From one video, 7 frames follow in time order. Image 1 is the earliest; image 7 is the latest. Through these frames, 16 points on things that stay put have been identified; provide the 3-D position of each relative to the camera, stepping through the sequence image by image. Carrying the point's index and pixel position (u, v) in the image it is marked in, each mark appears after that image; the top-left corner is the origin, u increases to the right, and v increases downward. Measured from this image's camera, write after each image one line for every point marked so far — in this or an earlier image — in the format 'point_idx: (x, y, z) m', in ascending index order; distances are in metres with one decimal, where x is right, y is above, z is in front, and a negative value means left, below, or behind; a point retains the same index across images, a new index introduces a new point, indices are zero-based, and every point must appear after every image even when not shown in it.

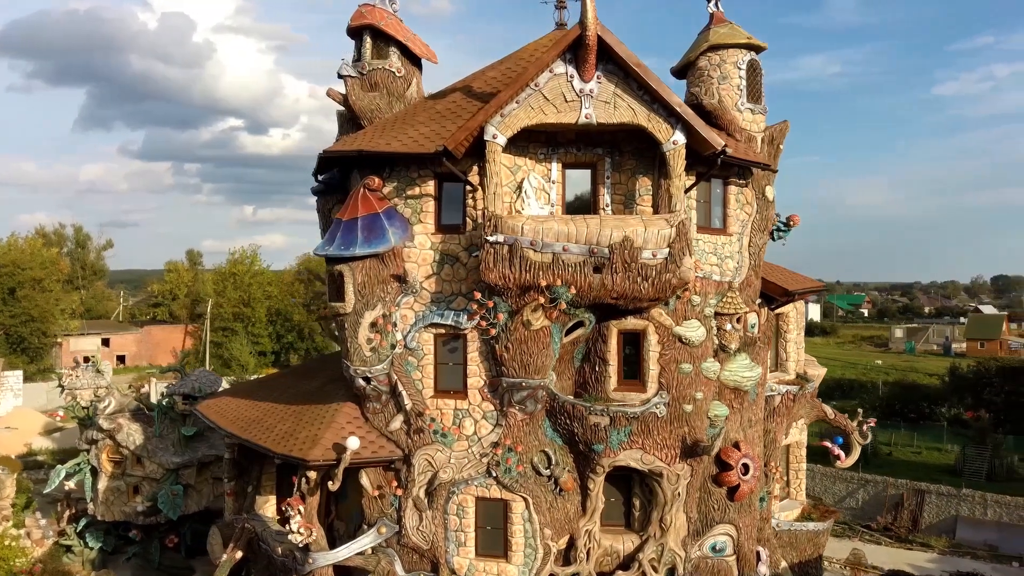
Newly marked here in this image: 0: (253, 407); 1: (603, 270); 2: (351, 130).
0: (-6.7, -2.9, +16.3) m
1: (+1.6, +0.3, +11.2) m
2: (-4.1, +4.0, +16.7) m
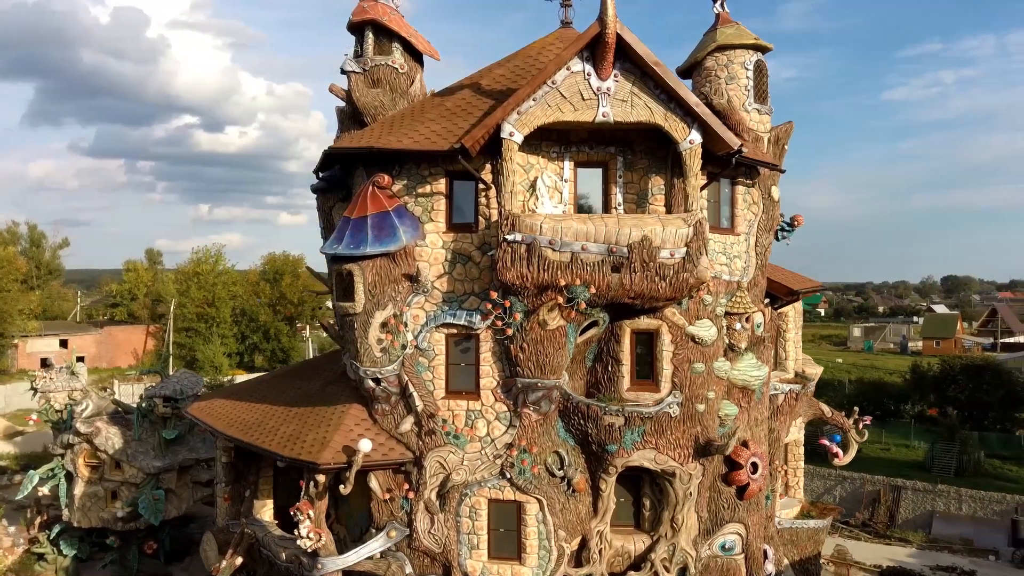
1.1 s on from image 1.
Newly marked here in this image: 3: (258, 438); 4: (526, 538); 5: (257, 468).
0: (-6.6, -2.9, +15.9) m
1: (+1.9, +0.3, +11.1) m
2: (-4.0, +4.0, +16.5) m
3: (-5.4, -3.1, +13.6) m
4: (+0.3, -4.6, +12.2) m
5: (-6.2, -4.3, +15.8) m
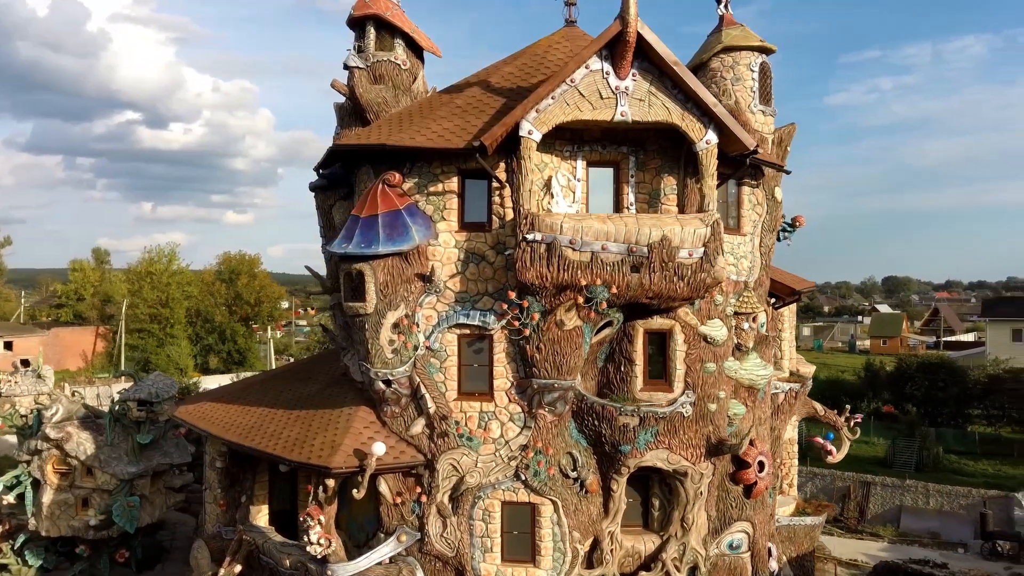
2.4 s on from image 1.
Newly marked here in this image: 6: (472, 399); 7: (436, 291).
0: (-6.4, -2.9, +15.5) m
1: (+2.2, +0.3, +11.0) m
2: (-3.9, +4.0, +16.1) m
3: (-5.2, -3.1, +13.3) m
4: (+0.5, -4.6, +12.1) m
5: (-6.1, -4.3, +15.4) m
6: (-0.7, -2.1, +12.3) m
7: (-1.4, -0.1, +12.2) m
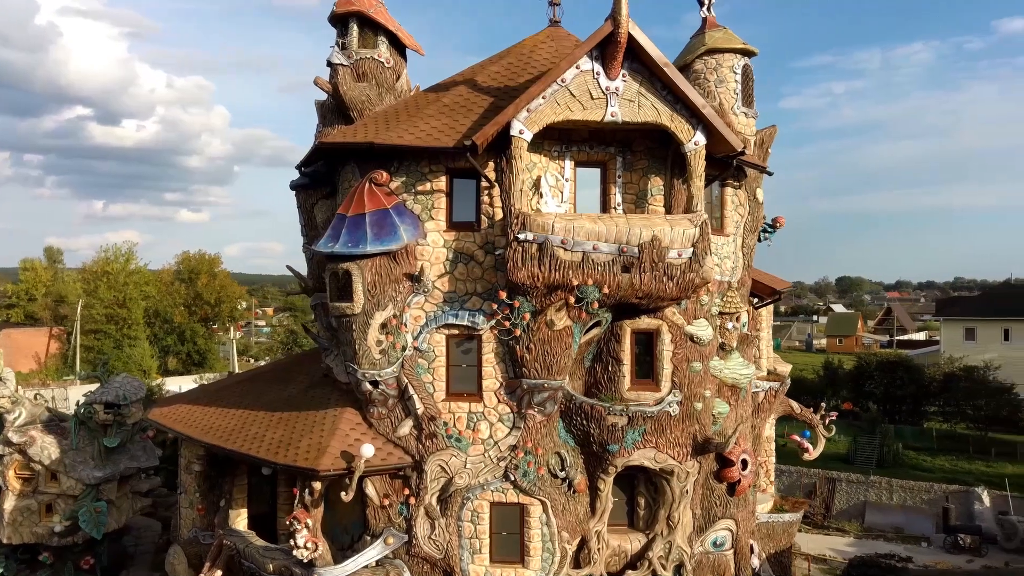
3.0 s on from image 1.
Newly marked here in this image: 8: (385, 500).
0: (-6.8, -2.9, +15.2) m
1: (+2.0, +0.3, +11.1) m
2: (-4.3, +4.0, +15.9) m
3: (-5.5, -3.0, +13.0) m
4: (+0.3, -4.6, +12.1) m
5: (-6.4, -4.2, +15.1) m
6: (-1.0, -2.1, +12.2) m
7: (-1.6, -0.1, +12.1) m
8: (-2.4, -4.0, +12.3) m
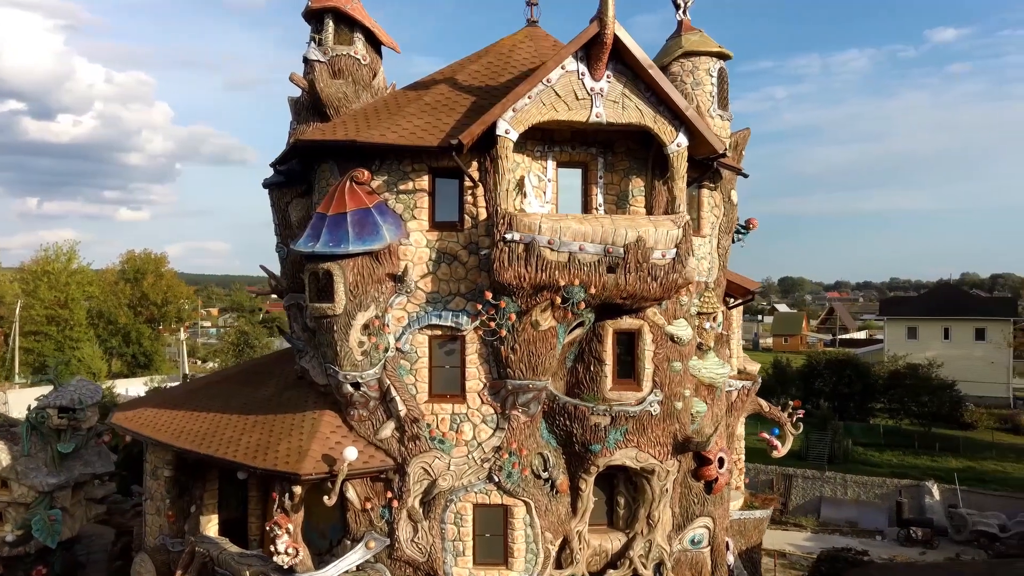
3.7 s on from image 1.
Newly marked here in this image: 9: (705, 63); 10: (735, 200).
0: (-7.3, -2.9, +14.7) m
1: (+1.8, +0.3, +11.1) m
2: (-4.8, +4.0, +15.6) m
3: (-5.8, -3.1, +12.6) m
4: (0.0, -4.7, +12.1) m
5: (-6.9, -4.3, +14.6) m
6: (-1.3, -2.1, +12.1) m
7: (-1.9, -0.1, +12.0) m
8: (-2.7, -4.0, +12.1) m
9: (+4.5, +5.2, +15.3) m
10: (+5.4, +2.1, +15.9) m
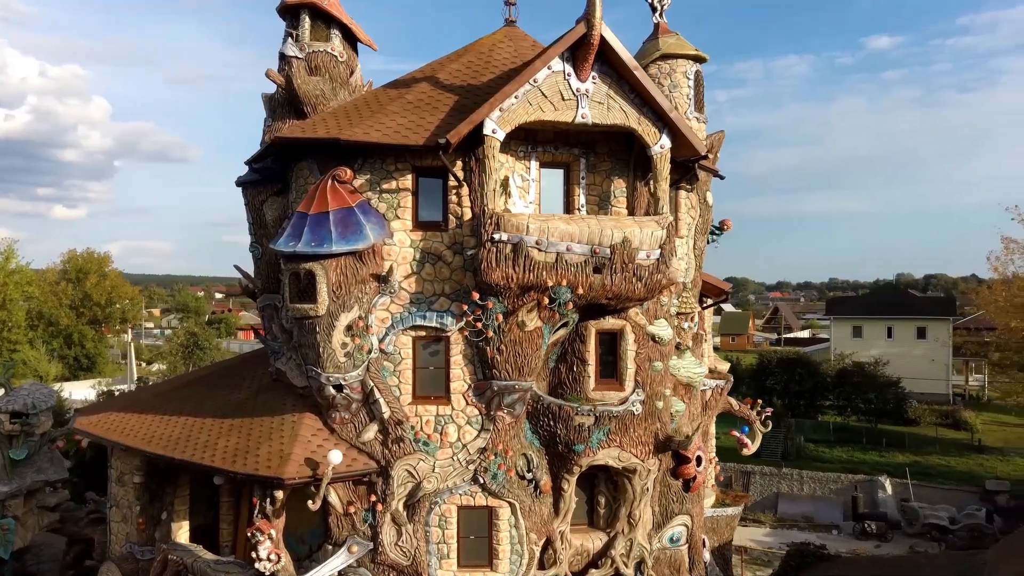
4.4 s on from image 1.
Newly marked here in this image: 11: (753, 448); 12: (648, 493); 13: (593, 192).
0: (-7.7, -2.9, +14.2) m
1: (+1.6, +0.3, +11.2) m
2: (-5.3, +4.0, +15.3) m
3: (-6.1, -3.1, +12.2) m
4: (-0.3, -4.7, +12.0) m
5: (-7.3, -4.3, +14.2) m
6: (-1.5, -2.1, +12.0) m
7: (-2.2, -0.1, +11.8) m
8: (-2.9, -4.0, +11.9) m
9: (+4.0, +5.2, +15.6) m
10: (+4.9, +2.1, +16.1) m
11: (+7.3, -4.9, +19.9) m
12: (+2.8, -4.3, +13.6) m
13: (+1.6, +1.9, +13.2) m
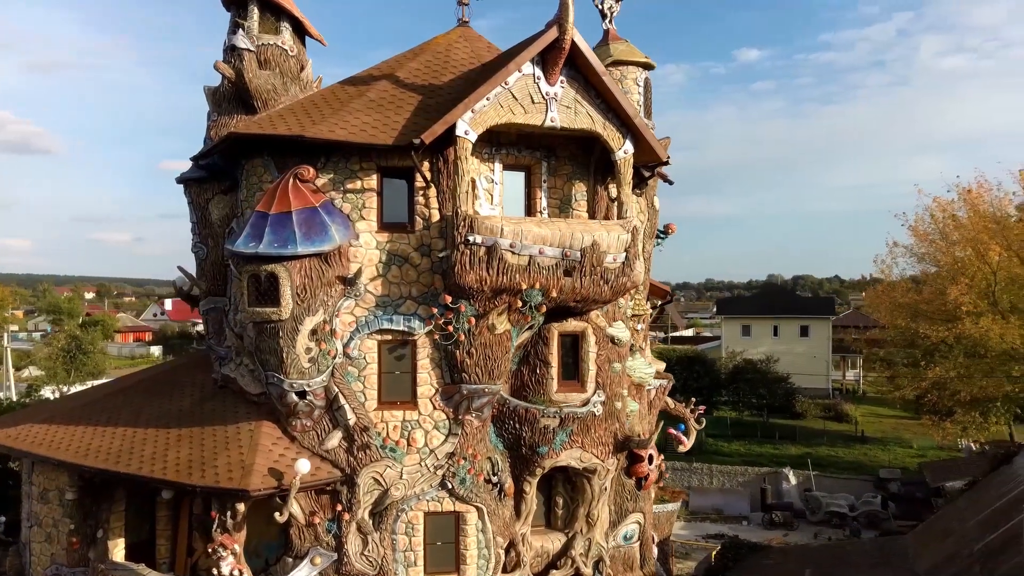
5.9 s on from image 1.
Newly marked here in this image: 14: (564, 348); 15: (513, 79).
0: (-8.5, -2.9, +13.2) m
1: (+1.1, +0.2, +11.4) m
2: (-6.2, +4.0, +14.6) m
3: (-6.7, -3.1, +11.4) m
4: (-0.9, -4.7, +11.9) m
5: (-8.1, -4.3, +13.2) m
6: (-2.1, -2.1, +11.7) m
7: (-2.7, -0.1, +11.5) m
8: (-3.5, -4.0, +11.5) m
9: (+3.0, +5.1, +16.0) m
10: (+3.8, +2.0, +16.7) m
11: (+5.7, -5.0, +20.7) m
12: (+2.0, -4.3, +13.9) m
13: (+0.9, +1.9, +13.4) m
14: (+1.1, -1.2, +13.2) m
15: (0.0, +3.6, +11.4) m
